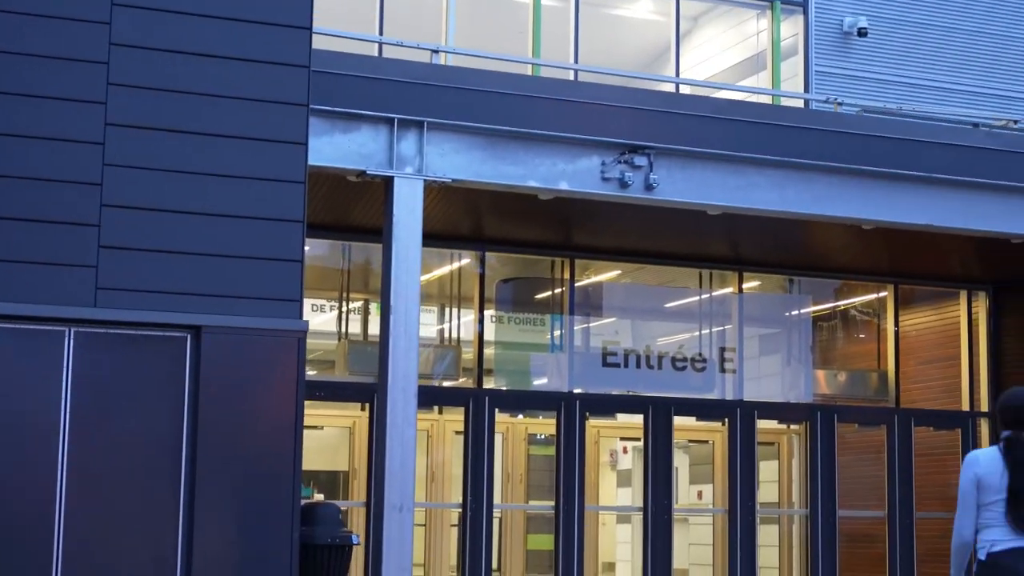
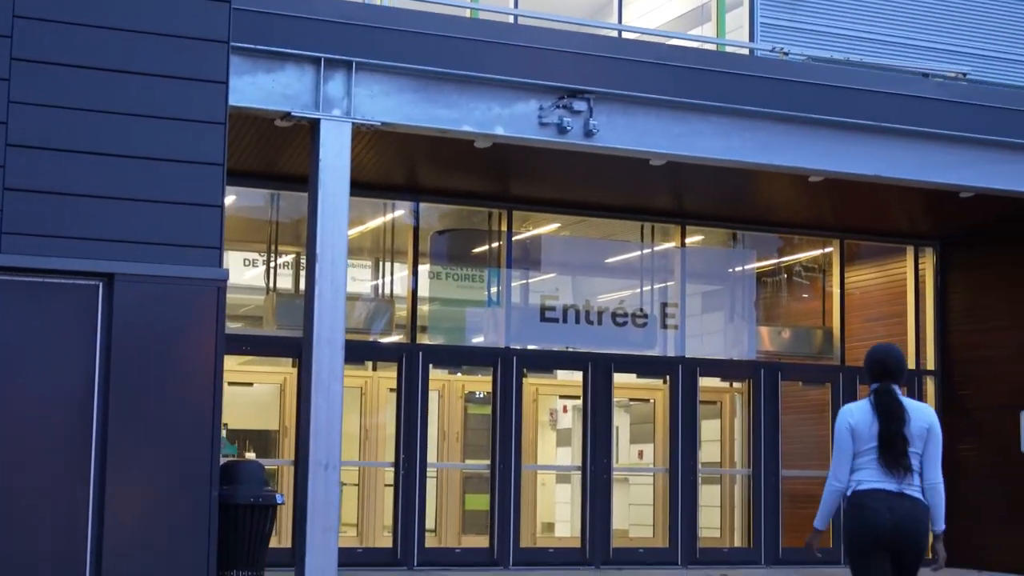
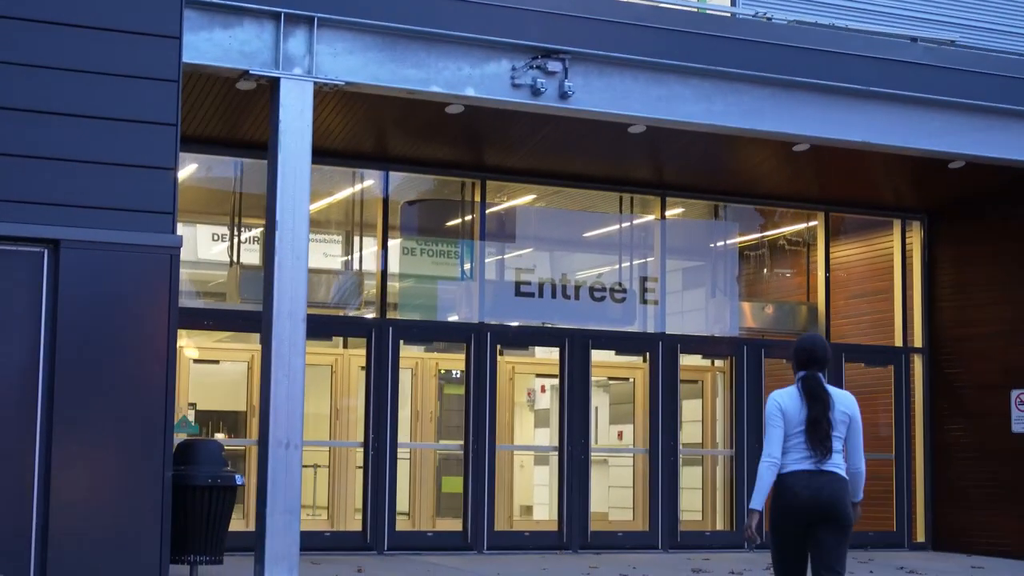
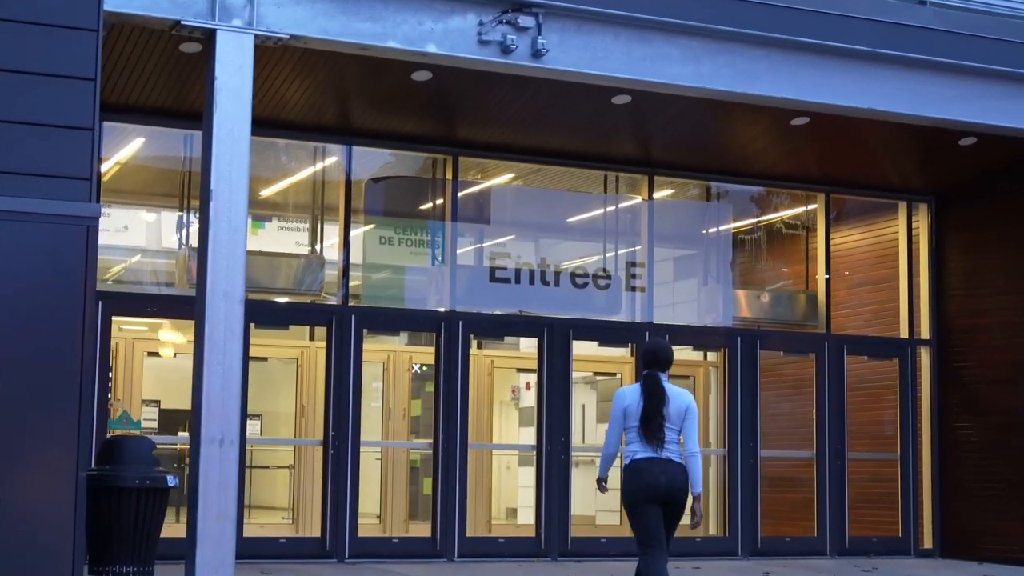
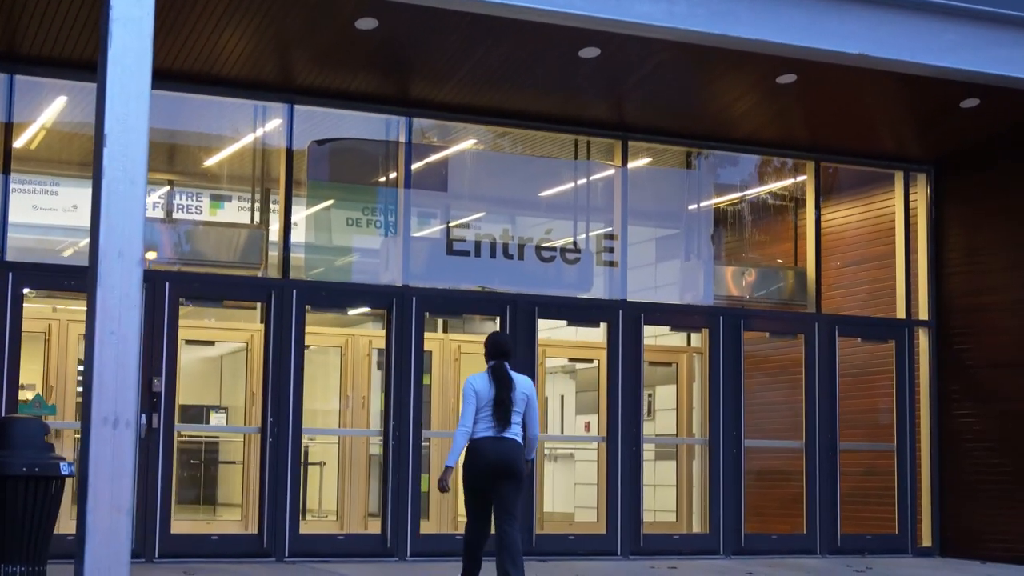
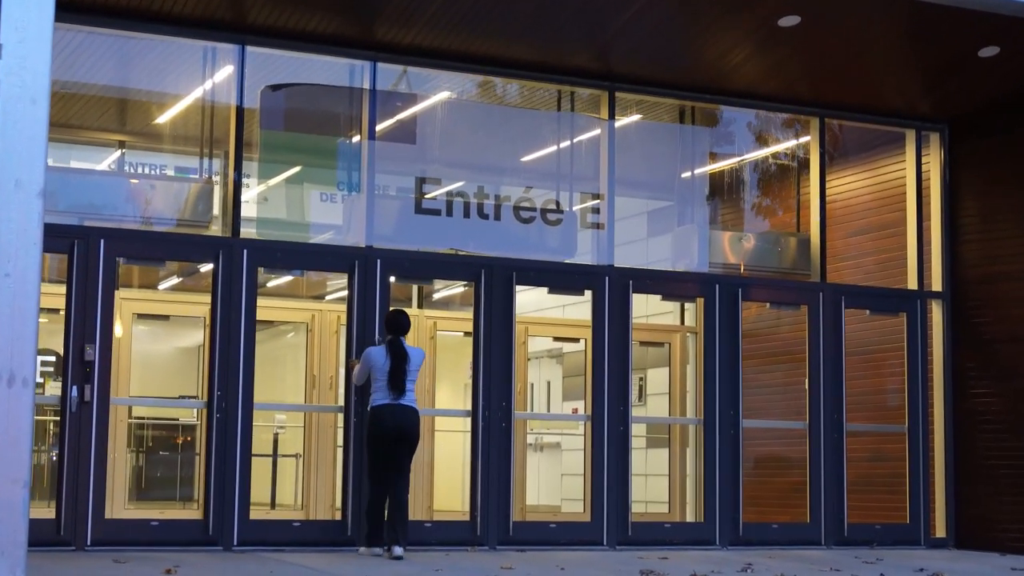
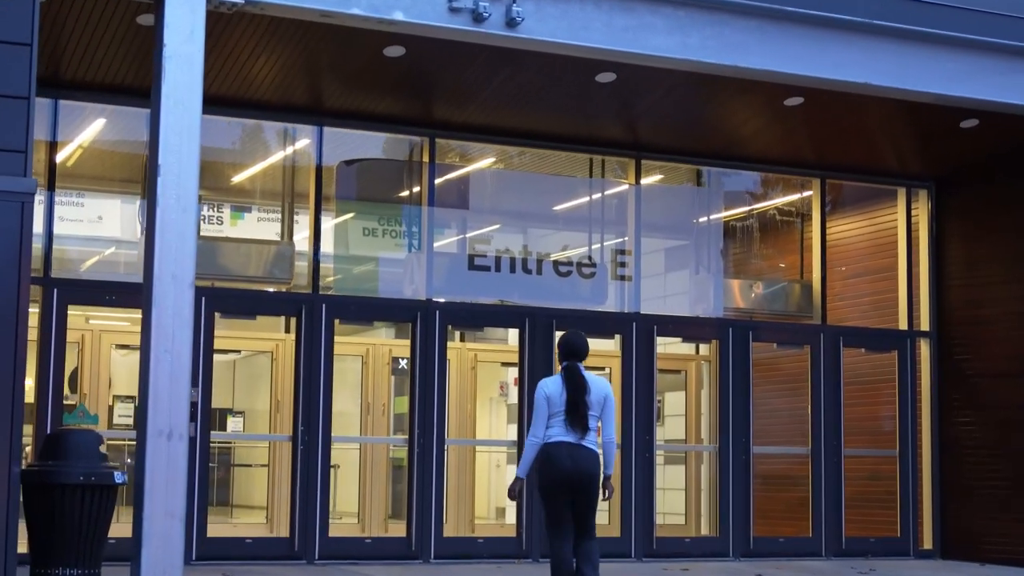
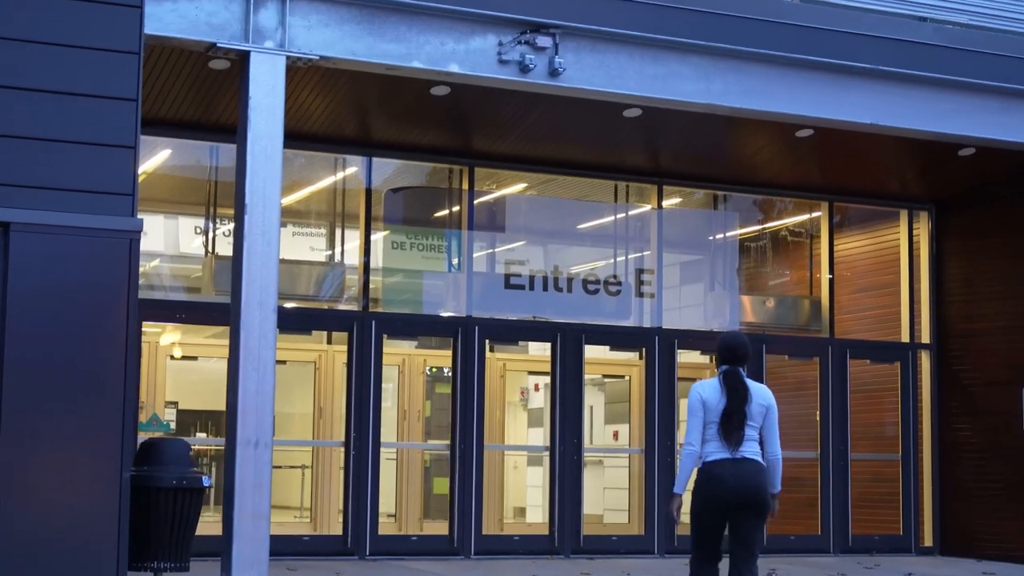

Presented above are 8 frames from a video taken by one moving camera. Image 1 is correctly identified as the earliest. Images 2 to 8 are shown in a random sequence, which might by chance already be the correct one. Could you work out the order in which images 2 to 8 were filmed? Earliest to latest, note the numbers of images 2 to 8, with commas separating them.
2, 3, 8, 4, 7, 5, 6
